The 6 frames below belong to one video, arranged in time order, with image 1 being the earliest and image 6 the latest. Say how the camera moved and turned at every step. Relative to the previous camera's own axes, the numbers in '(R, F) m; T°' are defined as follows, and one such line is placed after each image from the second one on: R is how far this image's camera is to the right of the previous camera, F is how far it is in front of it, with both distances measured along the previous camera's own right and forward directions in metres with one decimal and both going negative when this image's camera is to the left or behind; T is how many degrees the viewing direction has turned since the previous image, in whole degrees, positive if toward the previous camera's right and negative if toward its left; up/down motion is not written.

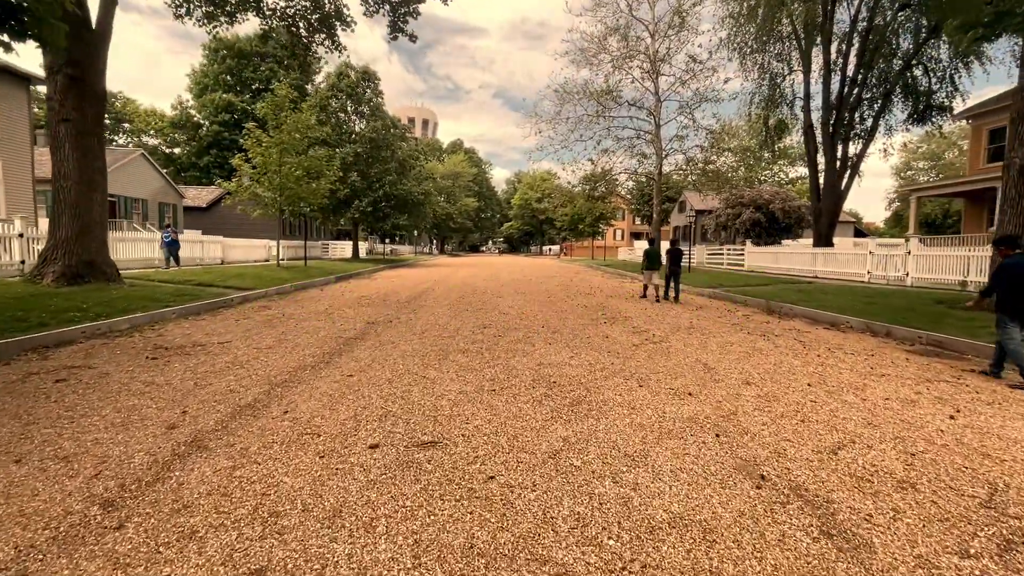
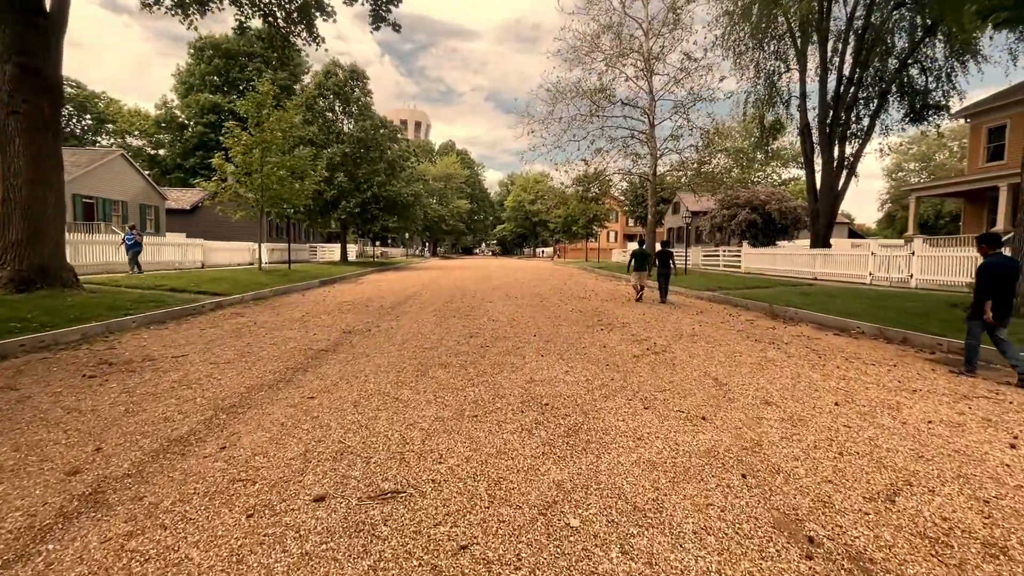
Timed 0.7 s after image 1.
(+0.1, +0.7) m; +1°
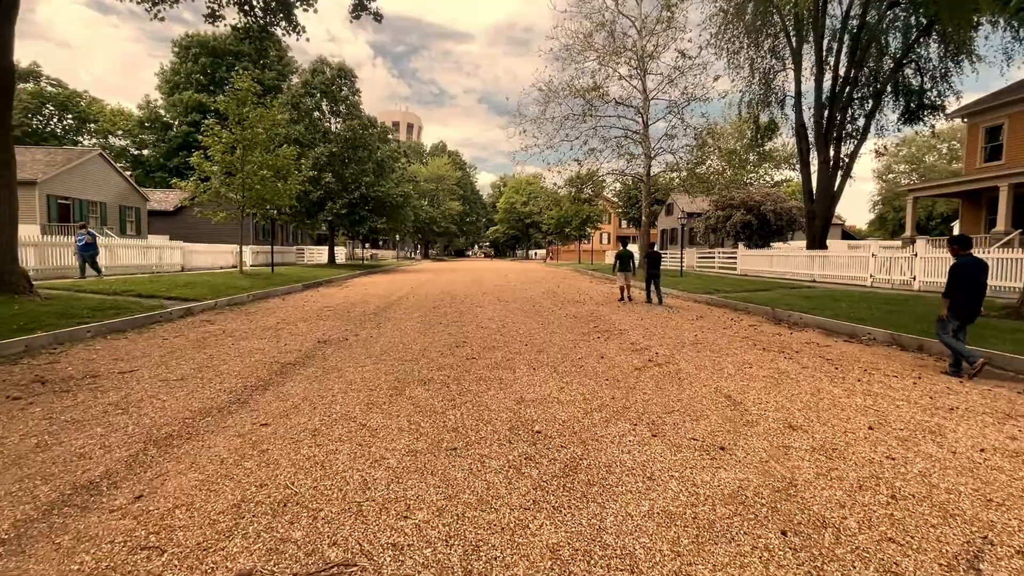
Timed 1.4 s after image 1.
(+0.1, +0.6) m; +1°
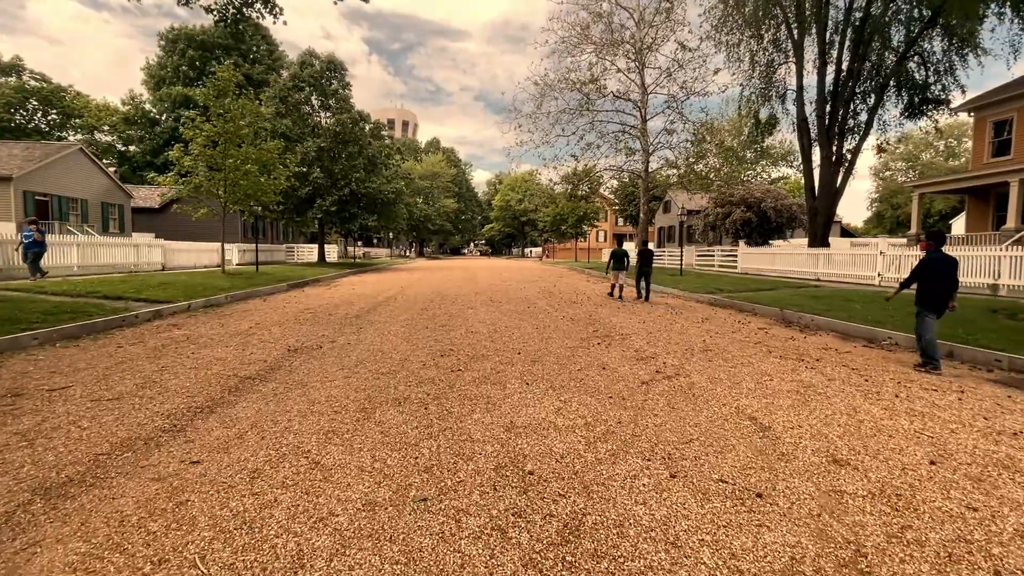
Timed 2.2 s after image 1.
(+0.1, +0.7) m; 0°
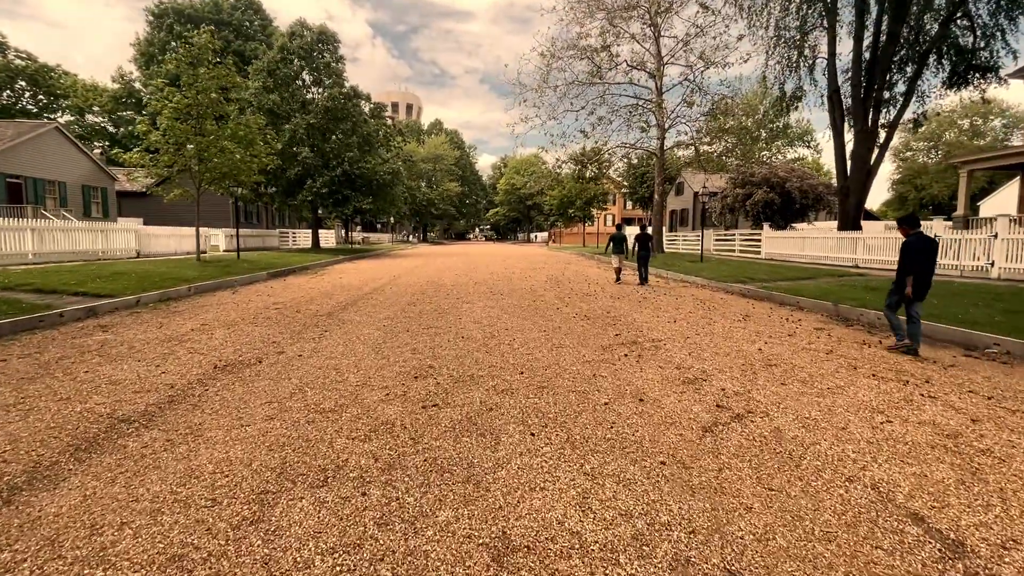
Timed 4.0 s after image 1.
(+0.1, +1.8) m; -1°
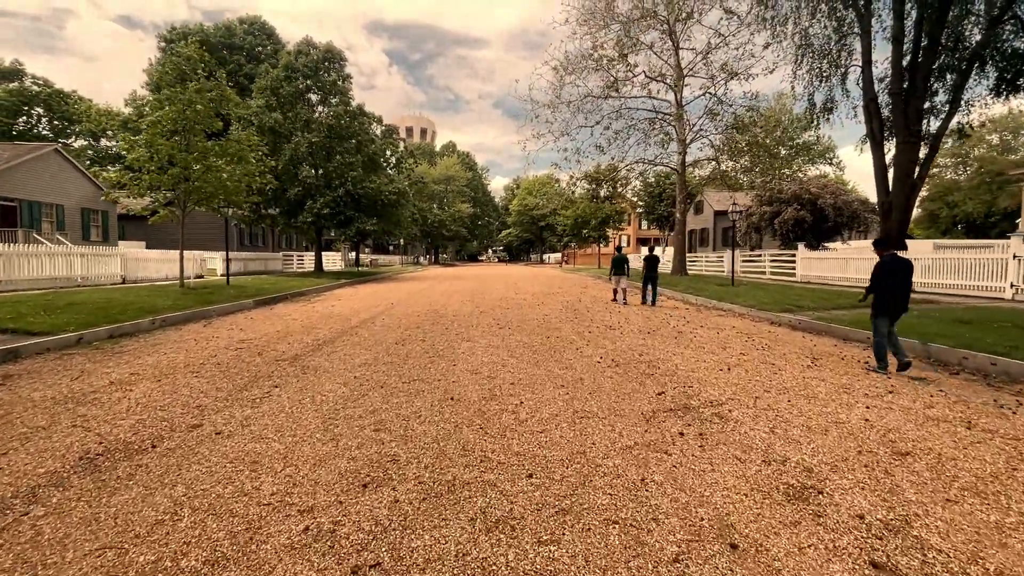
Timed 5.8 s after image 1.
(+0.1, +1.7) m; -2°
